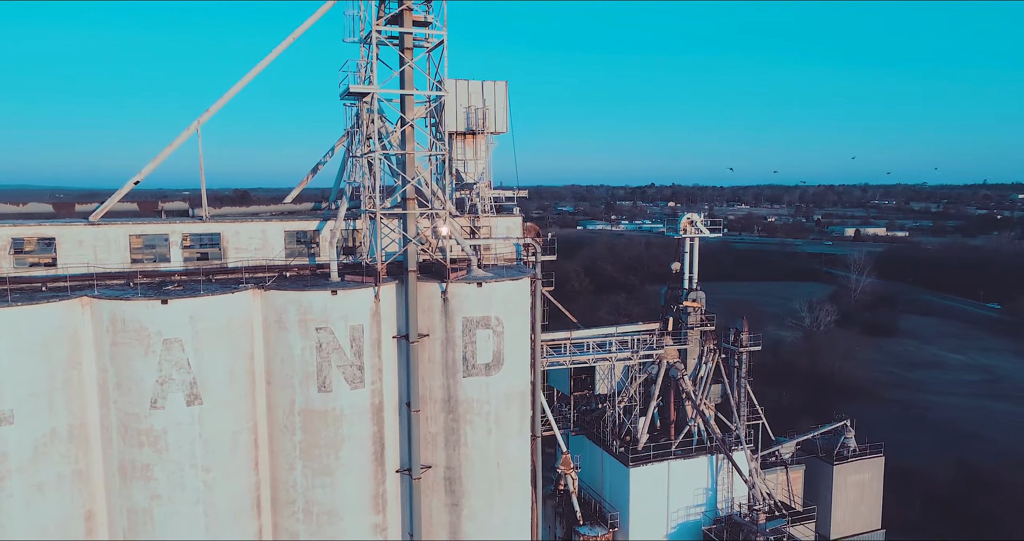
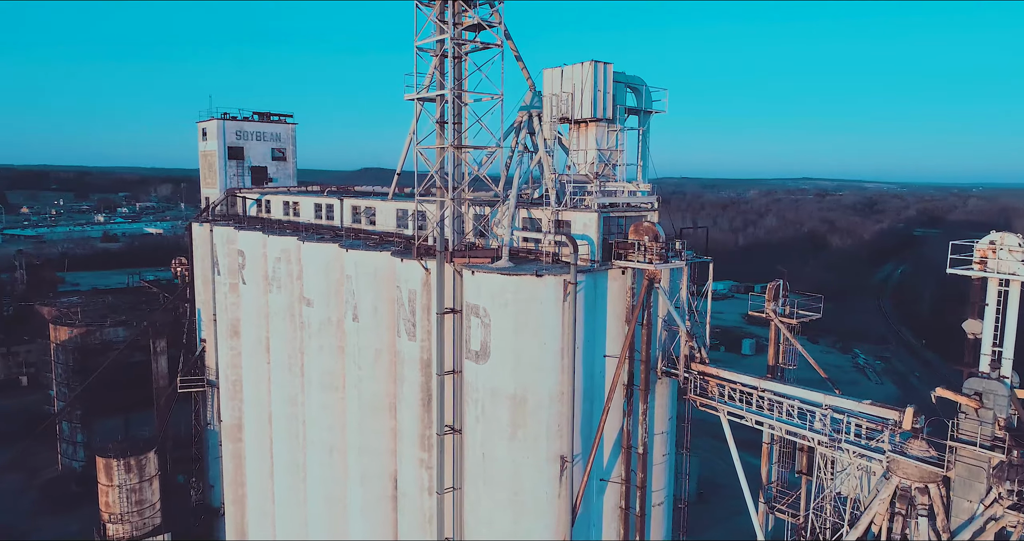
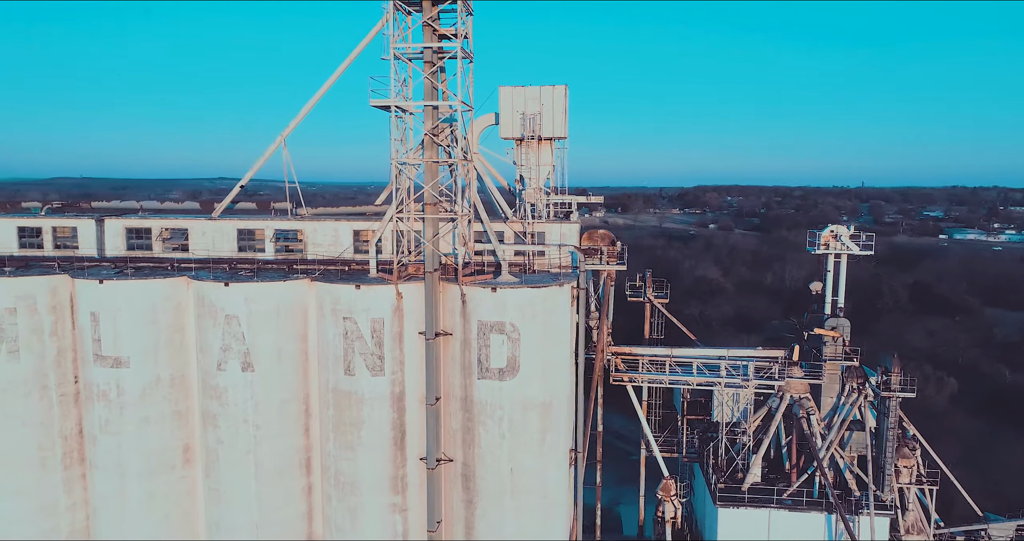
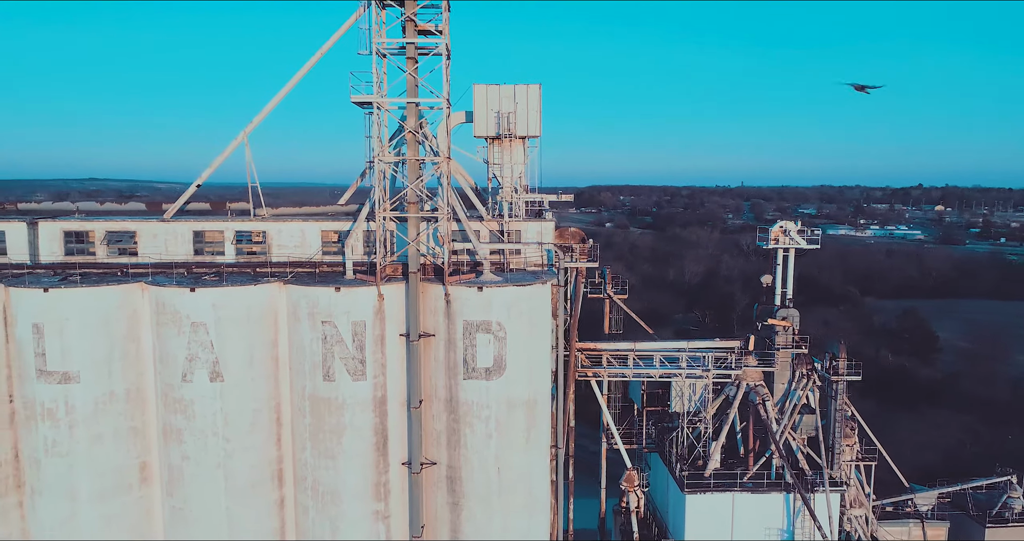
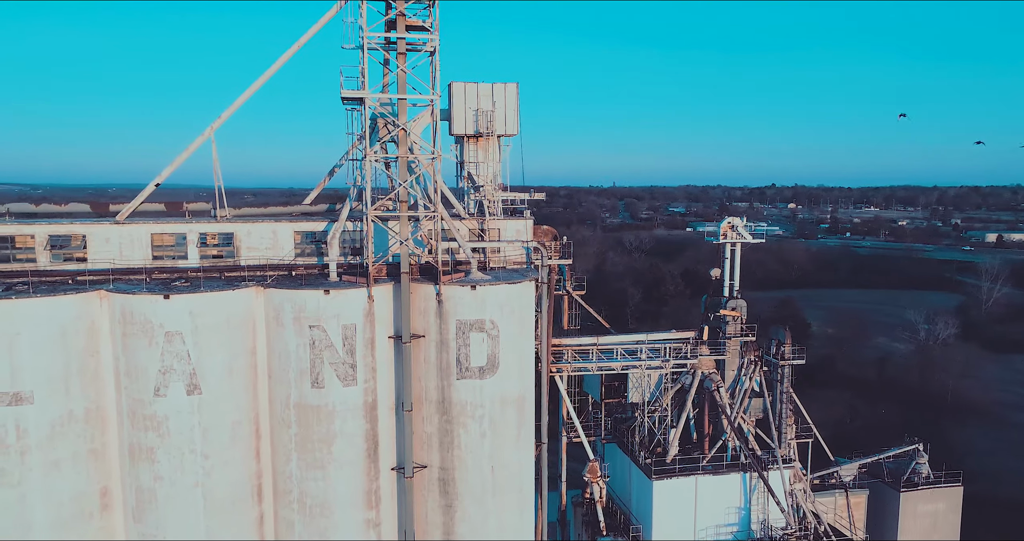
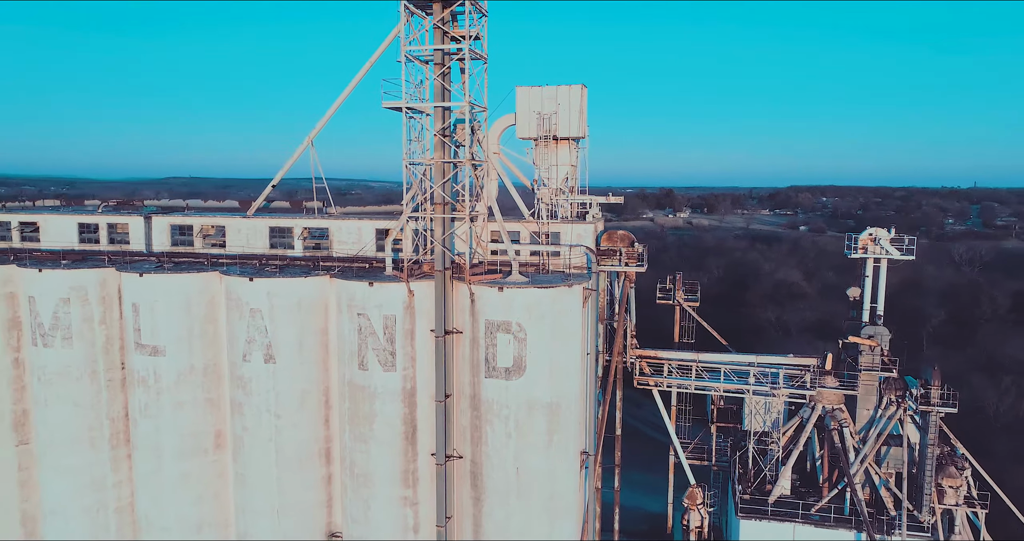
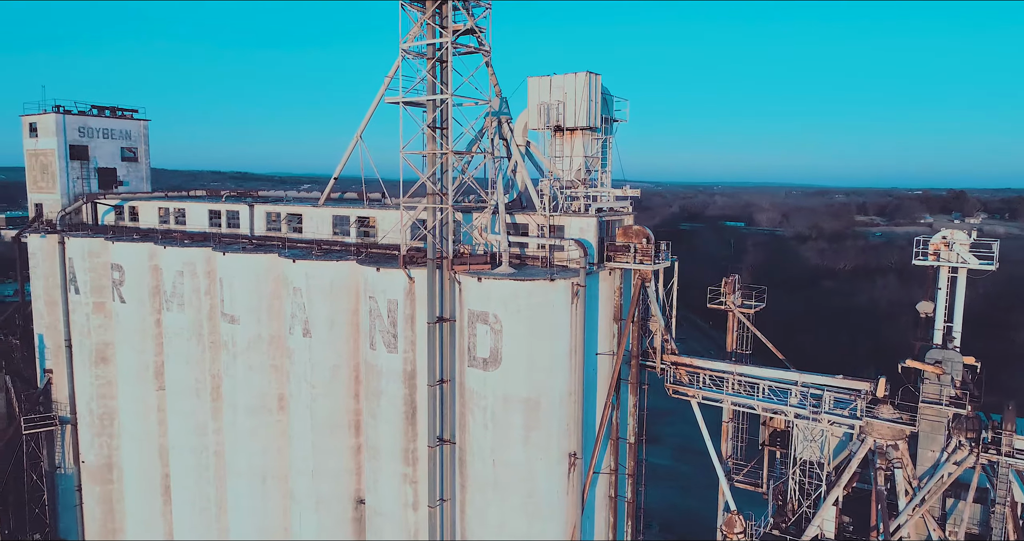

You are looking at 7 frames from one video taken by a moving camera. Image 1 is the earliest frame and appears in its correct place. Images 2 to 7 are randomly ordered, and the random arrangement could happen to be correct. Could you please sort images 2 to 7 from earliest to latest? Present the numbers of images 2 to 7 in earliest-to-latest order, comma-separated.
5, 4, 3, 6, 7, 2
